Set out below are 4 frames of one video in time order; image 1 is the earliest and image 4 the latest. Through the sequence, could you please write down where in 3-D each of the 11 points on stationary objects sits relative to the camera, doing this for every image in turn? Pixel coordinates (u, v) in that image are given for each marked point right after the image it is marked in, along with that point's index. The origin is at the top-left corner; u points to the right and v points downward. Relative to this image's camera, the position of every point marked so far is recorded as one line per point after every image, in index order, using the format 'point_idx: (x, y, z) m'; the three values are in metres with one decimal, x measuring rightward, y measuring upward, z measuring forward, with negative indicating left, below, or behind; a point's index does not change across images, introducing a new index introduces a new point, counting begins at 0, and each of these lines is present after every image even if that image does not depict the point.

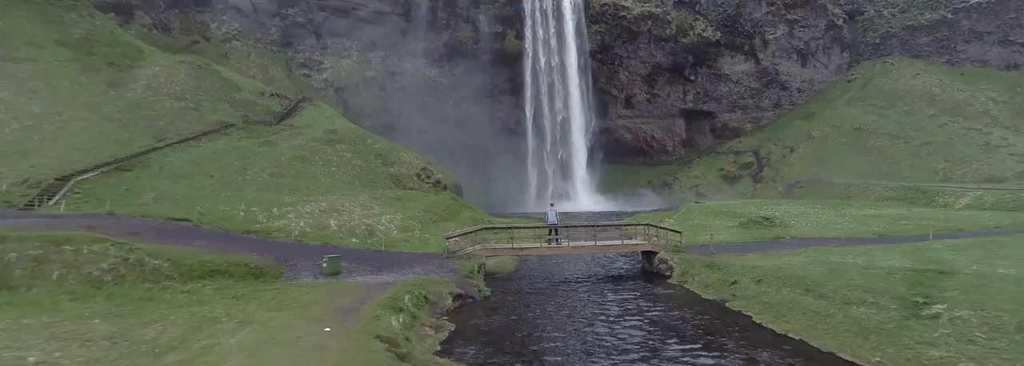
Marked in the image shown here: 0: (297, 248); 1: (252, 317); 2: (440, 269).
0: (-8.5, -2.6, +19.0) m
1: (-5.9, -3.0, +10.9) m
2: (-2.7, -3.2, +17.8) m
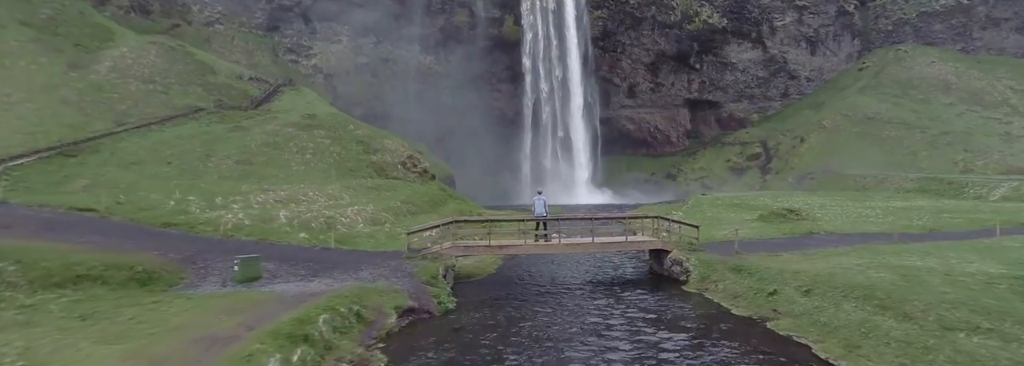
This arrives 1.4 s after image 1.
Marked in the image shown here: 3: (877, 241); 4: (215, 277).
0: (-9.2, -2.0, +15.2) m
1: (-6.7, -2.6, +7.2) m
2: (-3.4, -2.6, +14.1) m
3: (+13.4, -2.1, +17.8) m
4: (-7.8, -2.5, +12.7) m
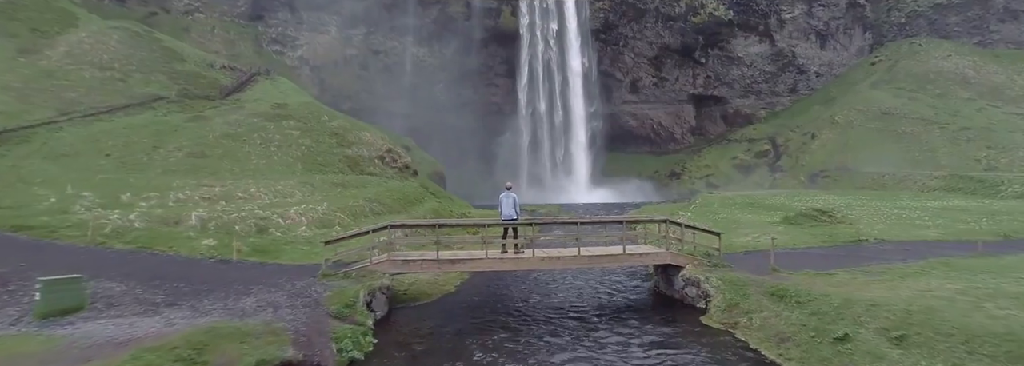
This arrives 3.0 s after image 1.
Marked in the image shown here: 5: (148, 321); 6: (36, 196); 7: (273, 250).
0: (-10.3, -1.8, +11.2) m
1: (-7.8, -2.3, +3.1) m
2: (-4.5, -2.4, +10.0) m
3: (+12.4, -1.9, +13.6) m
4: (-8.9, -2.2, +8.7) m
5: (-6.2, -2.4, +8.3) m
6: (-17.1, -0.4, +17.4) m
7: (-7.4, -2.1, +15.0) m
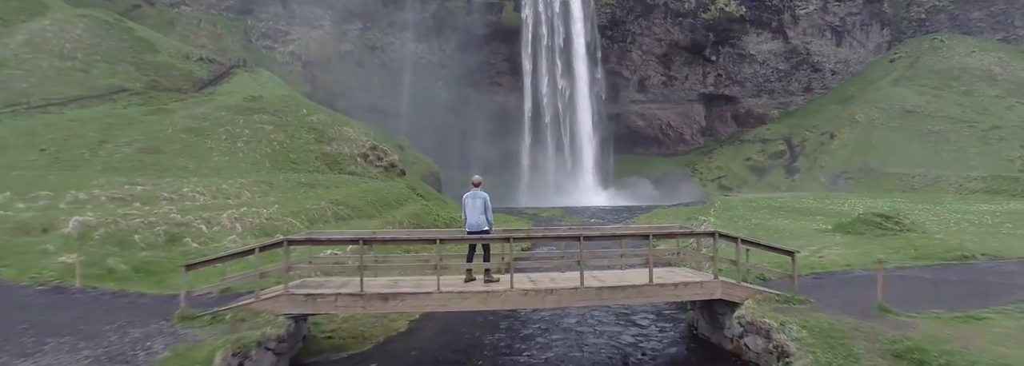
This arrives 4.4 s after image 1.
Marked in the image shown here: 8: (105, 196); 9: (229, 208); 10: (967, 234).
0: (-10.8, -1.7, +7.2) m
1: (-8.4, -2.2, -0.9) m
2: (-5.0, -2.2, +6.0) m
3: (+11.9, -1.8, +9.4) m
4: (-9.5, -2.1, +4.7) m
5: (-6.8, -2.2, +4.3) m
6: (-17.6, -0.2, +13.5) m
7: (-7.9, -1.9, +11.0) m
8: (-13.6, -0.4, +16.2) m
9: (-10.2, -0.9, +17.5) m
10: (+16.1, -1.7, +17.2) m
